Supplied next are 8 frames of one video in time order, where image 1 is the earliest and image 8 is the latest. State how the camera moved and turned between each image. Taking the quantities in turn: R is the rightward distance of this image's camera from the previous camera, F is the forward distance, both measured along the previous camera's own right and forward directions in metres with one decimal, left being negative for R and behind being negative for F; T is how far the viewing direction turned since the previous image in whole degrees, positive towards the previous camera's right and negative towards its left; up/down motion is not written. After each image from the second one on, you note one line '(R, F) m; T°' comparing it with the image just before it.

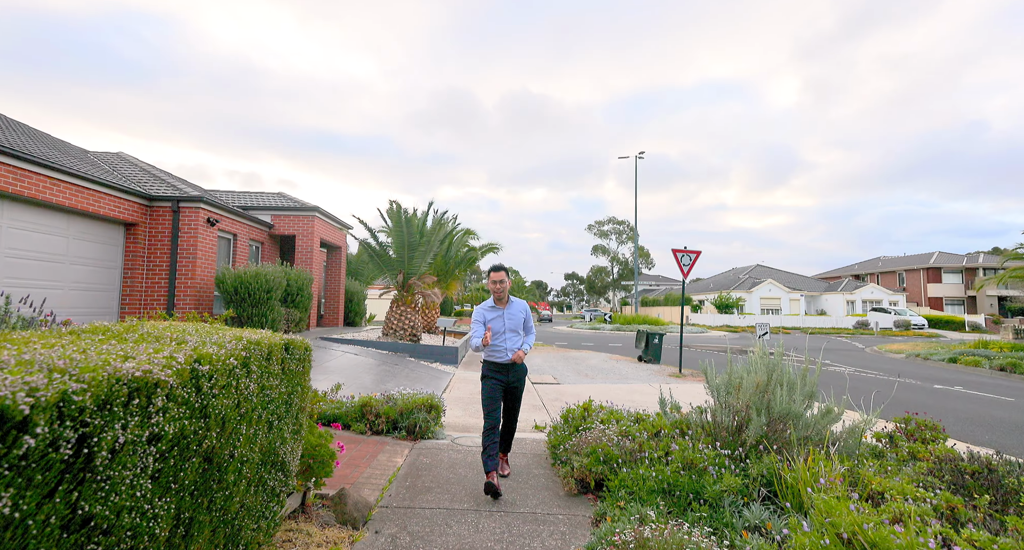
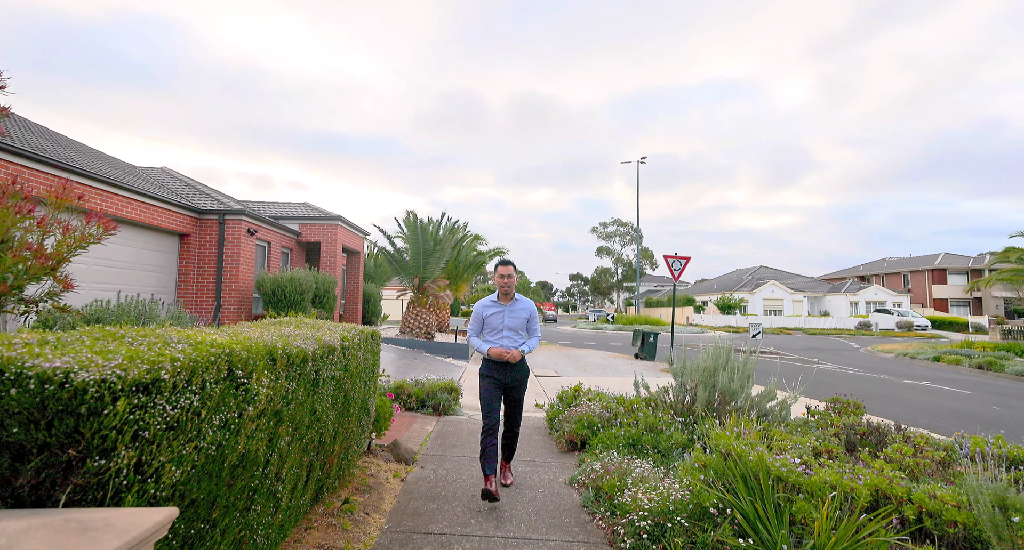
(0.0, -1.2) m; -1°
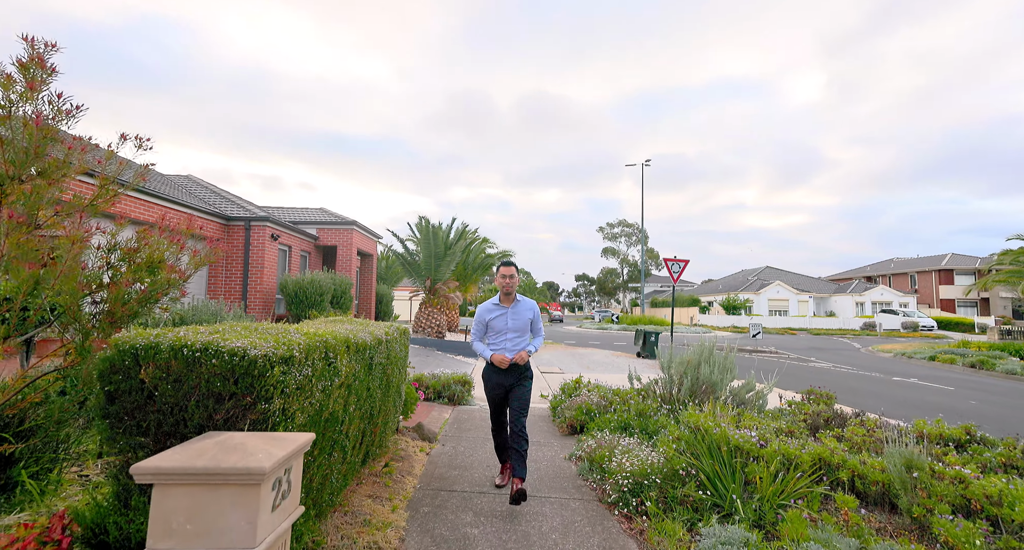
(0.0, -0.7) m; -1°
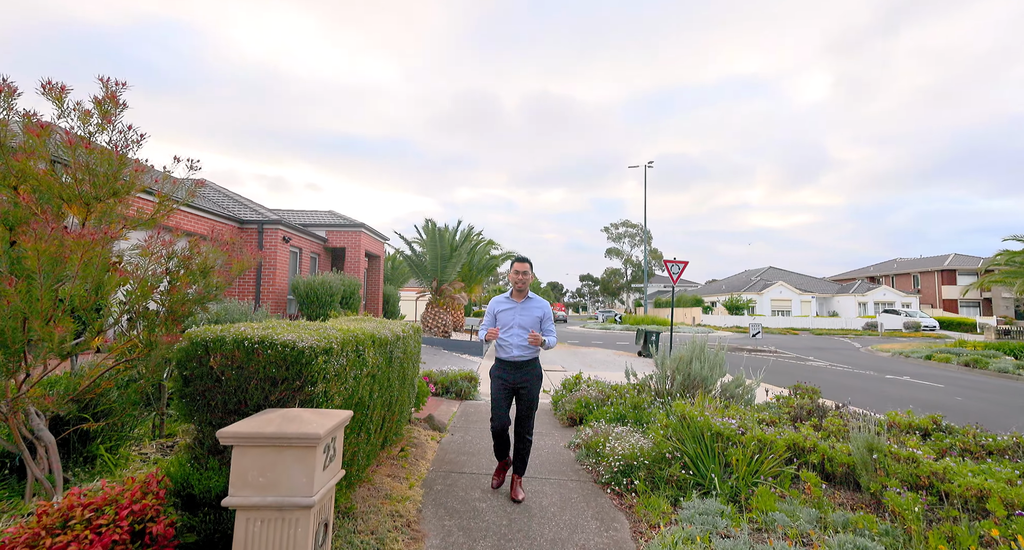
(0.0, -0.4) m; 0°
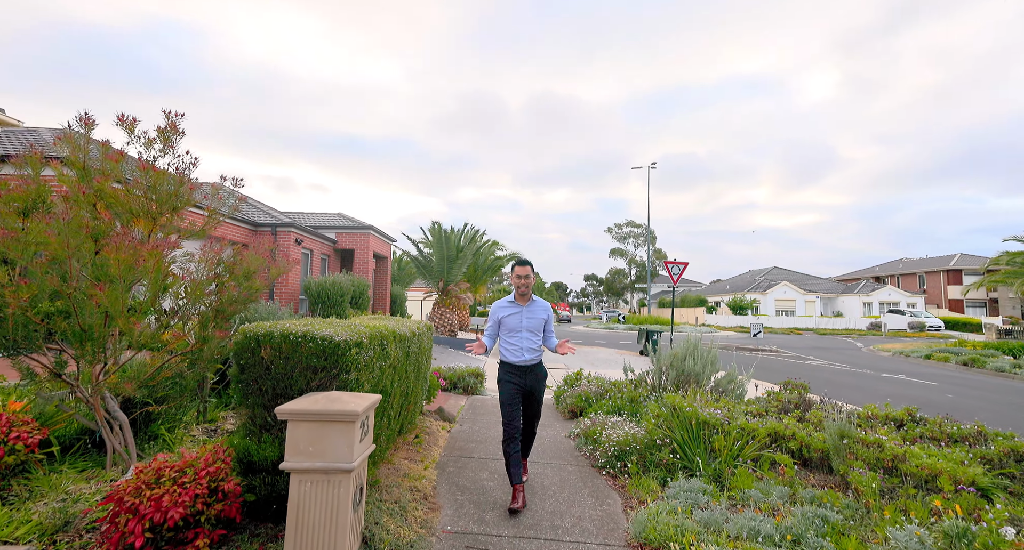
(0.0, -0.4) m; -1°
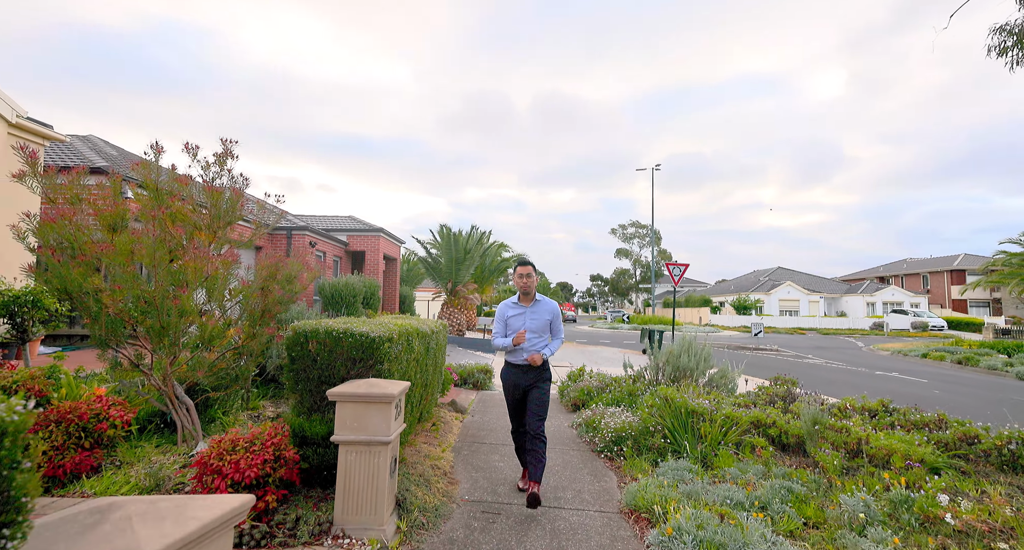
(0.0, -0.5) m; -1°
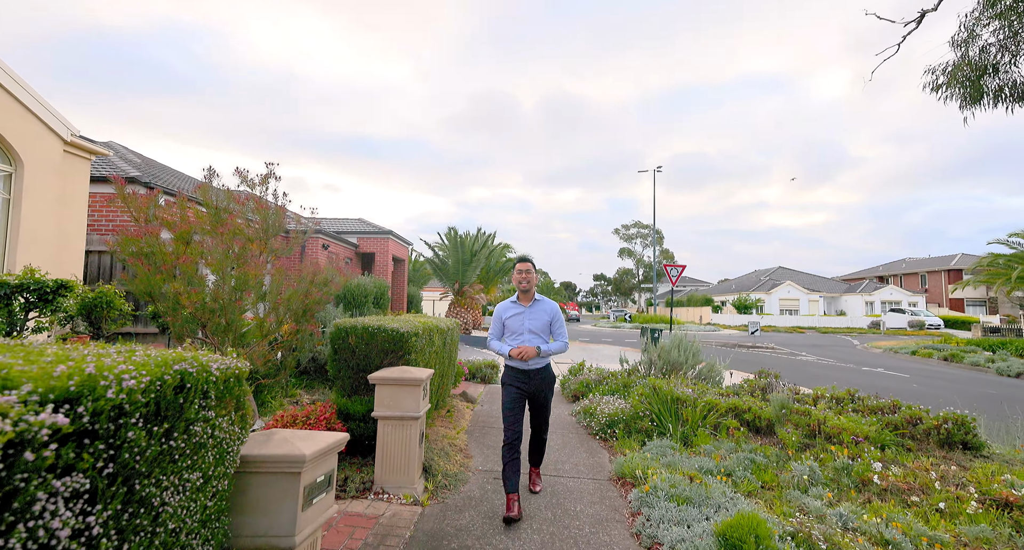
(0.0, -0.7) m; 0°
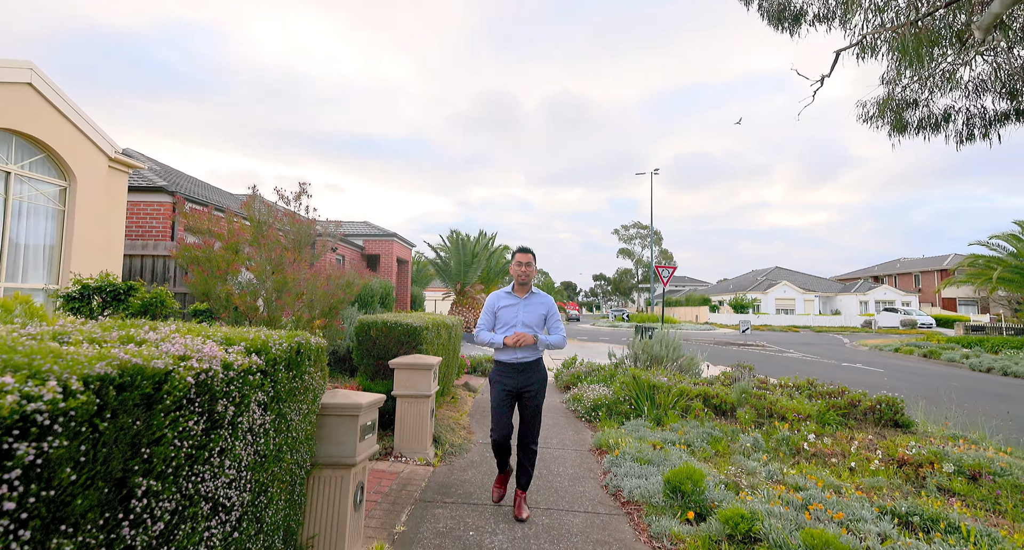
(+0.1, -0.8) m; 0°
